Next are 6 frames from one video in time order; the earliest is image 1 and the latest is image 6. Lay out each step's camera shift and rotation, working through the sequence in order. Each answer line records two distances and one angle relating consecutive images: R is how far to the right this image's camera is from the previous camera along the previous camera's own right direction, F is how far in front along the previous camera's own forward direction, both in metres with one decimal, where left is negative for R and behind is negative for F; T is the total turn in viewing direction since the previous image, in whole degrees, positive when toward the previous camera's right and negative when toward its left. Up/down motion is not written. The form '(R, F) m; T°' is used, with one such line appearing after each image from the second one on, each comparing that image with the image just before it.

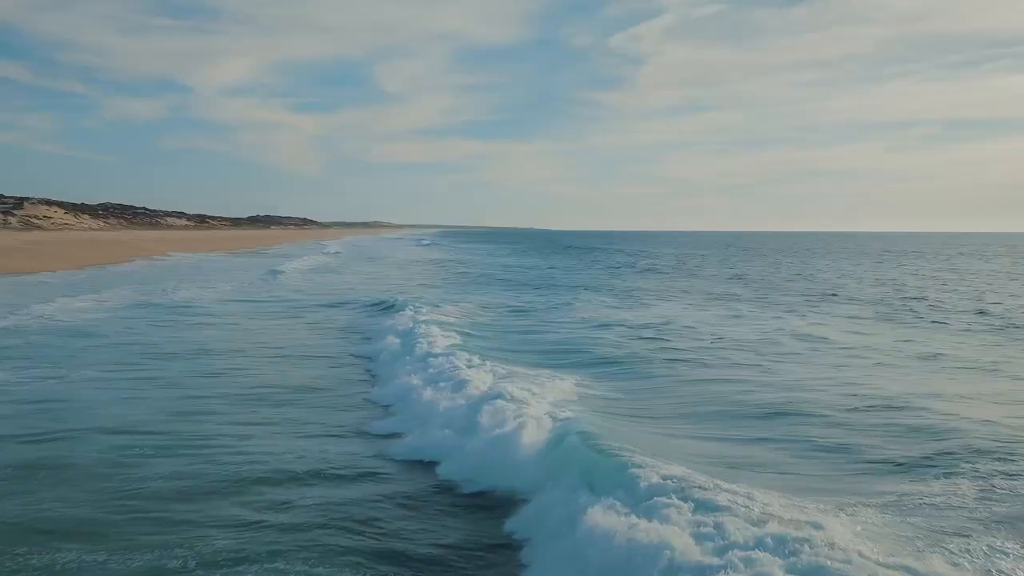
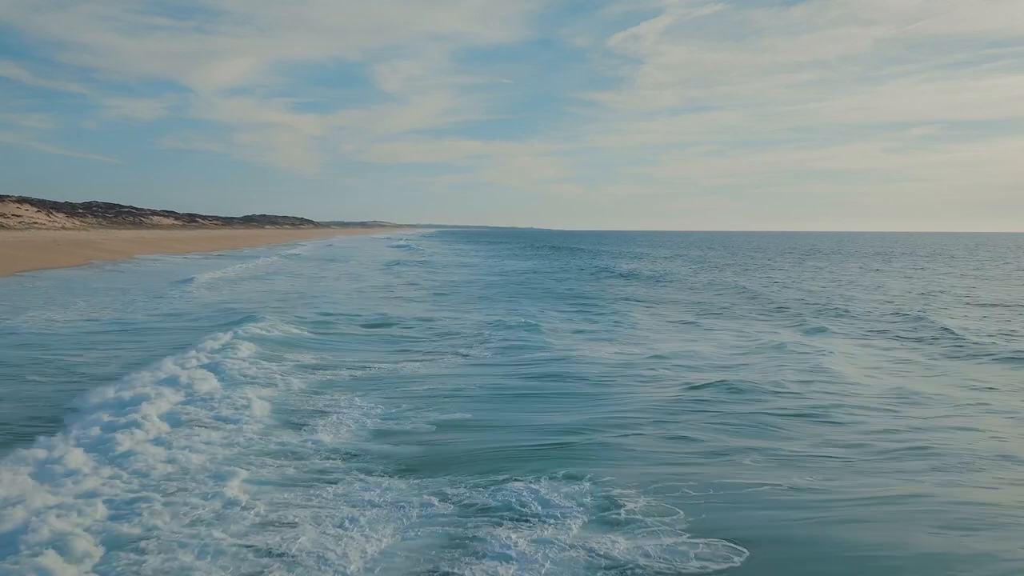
(+1.0, +3.9) m; 0°
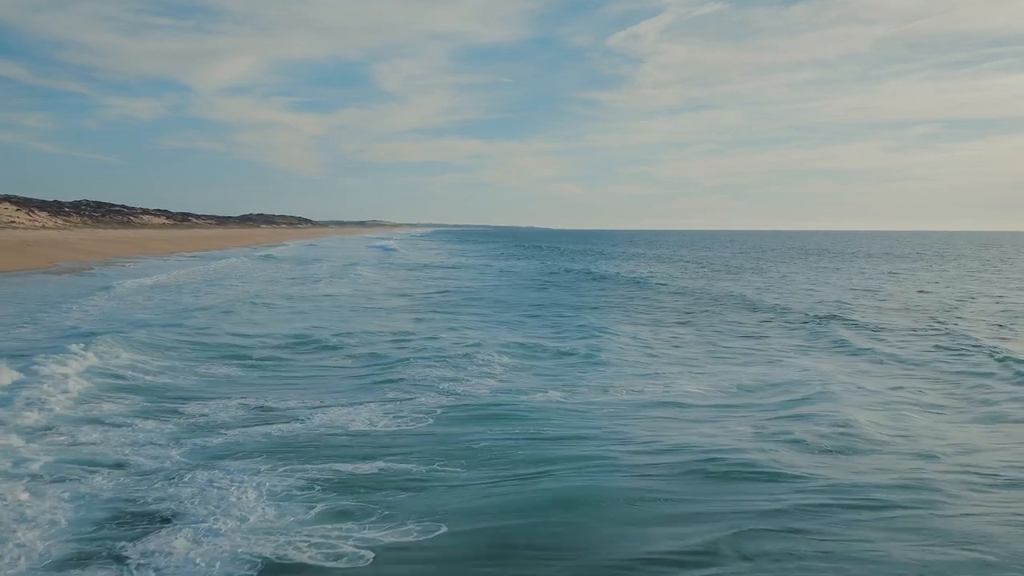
(+0.2, +2.8) m; 0°
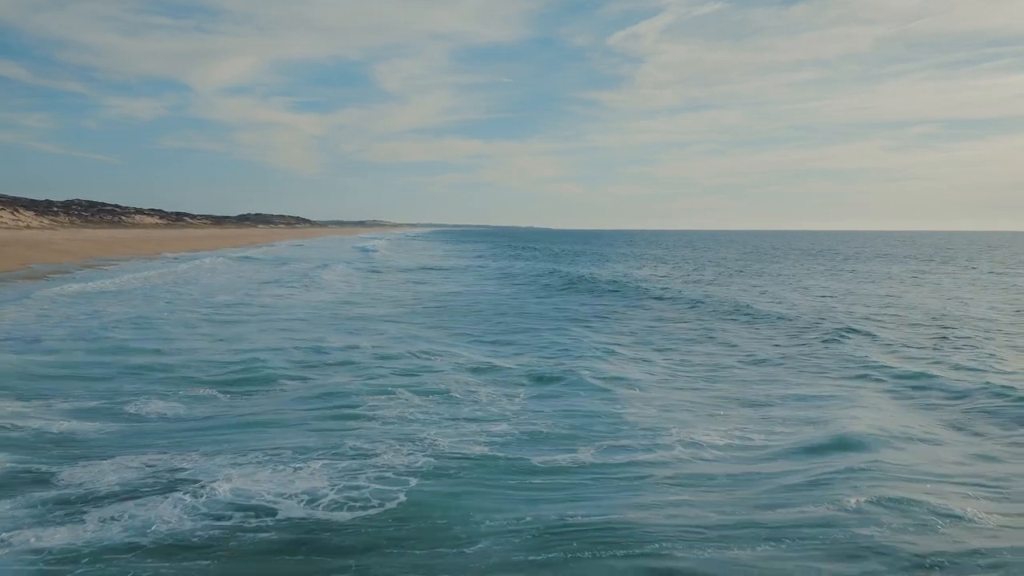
(0.0, +2.1) m; 0°
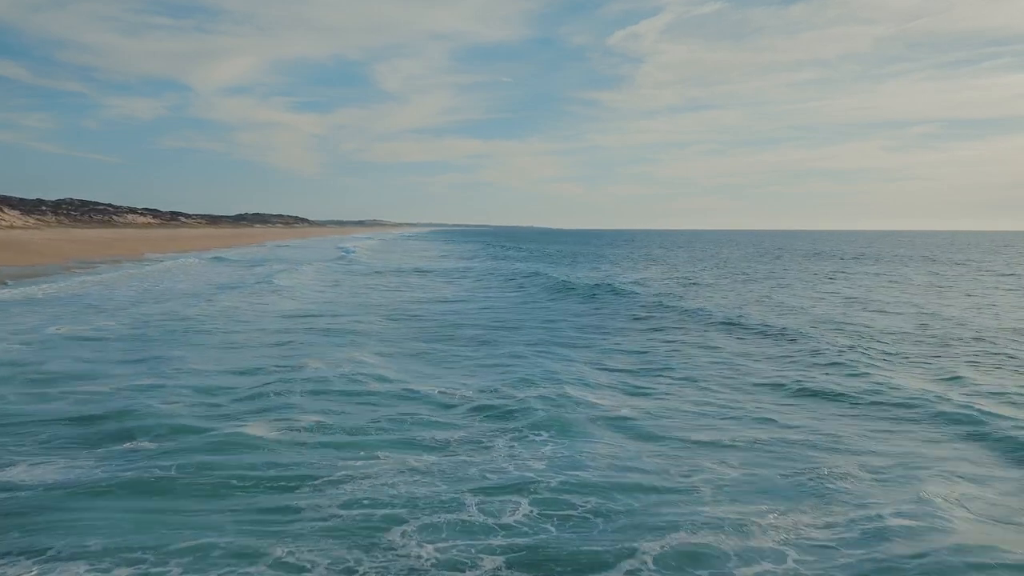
(-0.4, +2.4) m; 0°
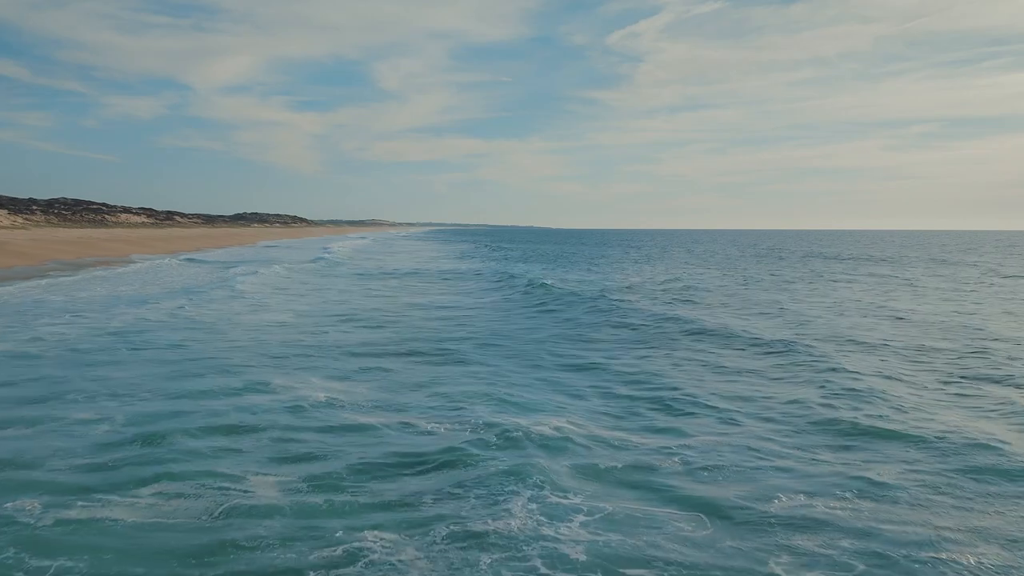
(-0.7, +1.9) m; 0°
